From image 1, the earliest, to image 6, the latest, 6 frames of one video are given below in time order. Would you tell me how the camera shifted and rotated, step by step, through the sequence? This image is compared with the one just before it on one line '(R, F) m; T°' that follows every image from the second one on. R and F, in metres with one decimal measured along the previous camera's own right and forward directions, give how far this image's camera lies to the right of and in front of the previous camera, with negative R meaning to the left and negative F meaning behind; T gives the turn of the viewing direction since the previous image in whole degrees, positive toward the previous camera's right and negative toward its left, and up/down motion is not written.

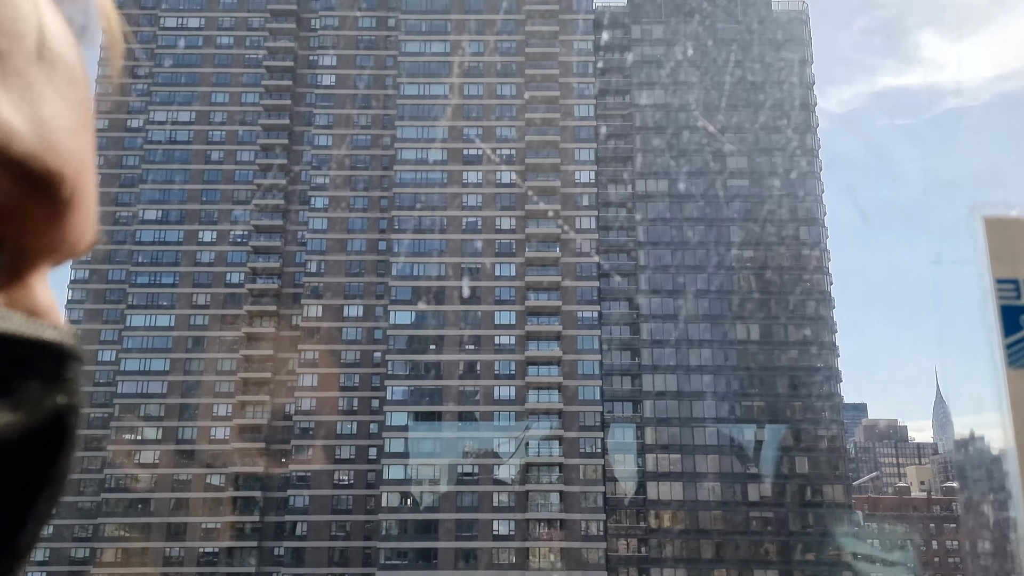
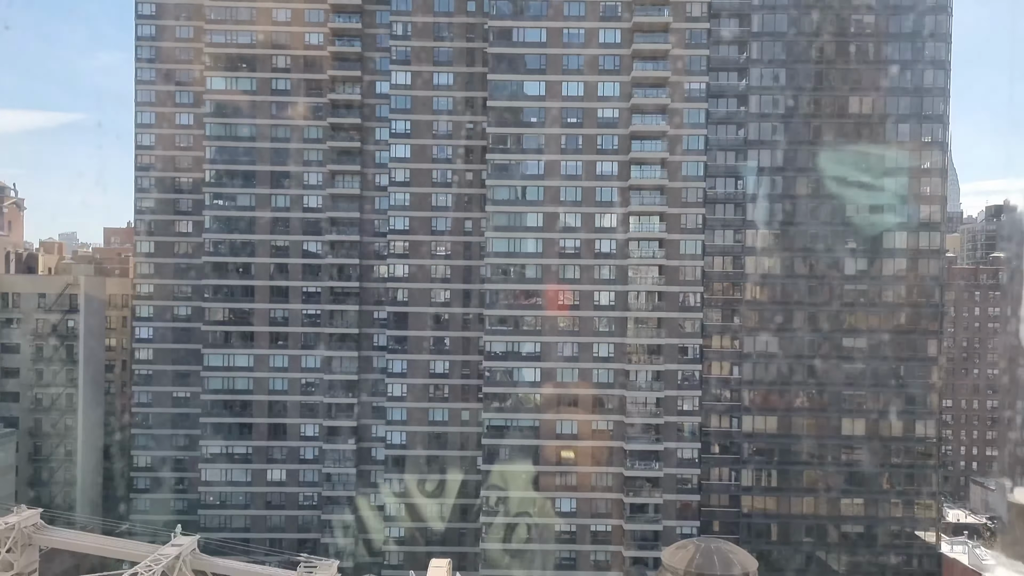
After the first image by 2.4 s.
(-1.7, +0.3) m; -1°
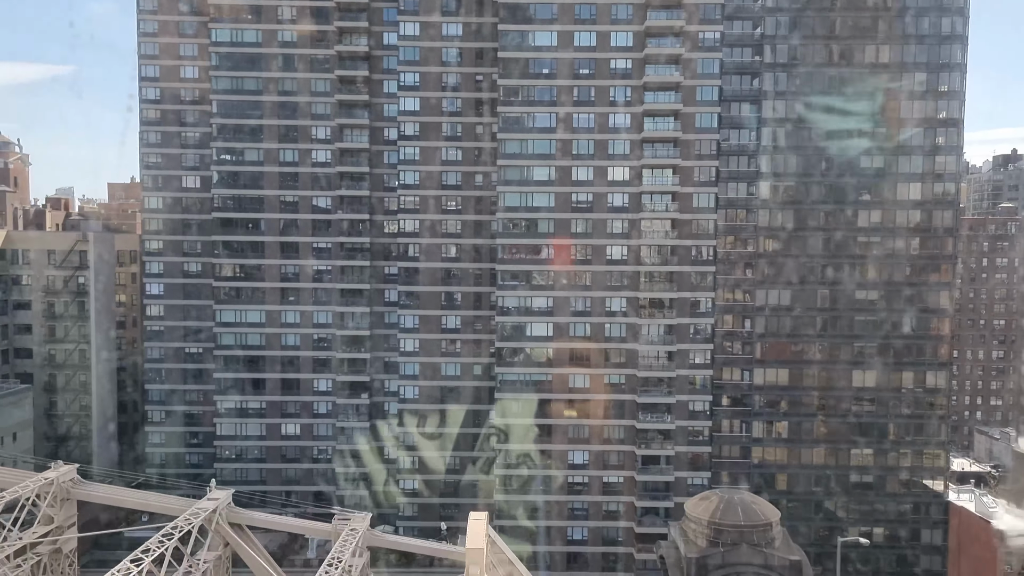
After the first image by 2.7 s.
(-0.2, 0.0) m; 0°
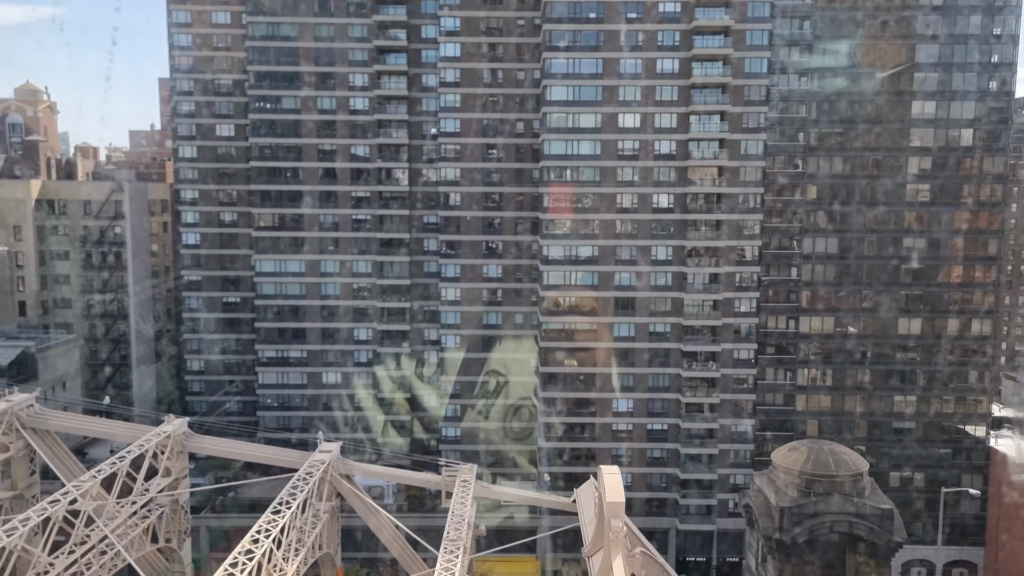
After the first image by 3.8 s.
(-0.8, 0.0) m; 0°
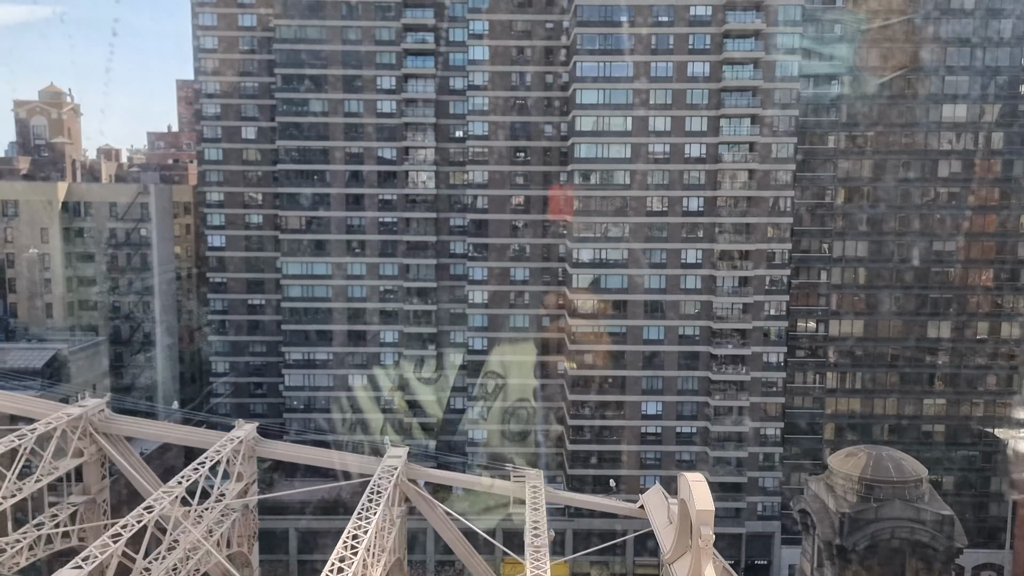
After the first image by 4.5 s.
(-0.5, 0.0) m; 0°
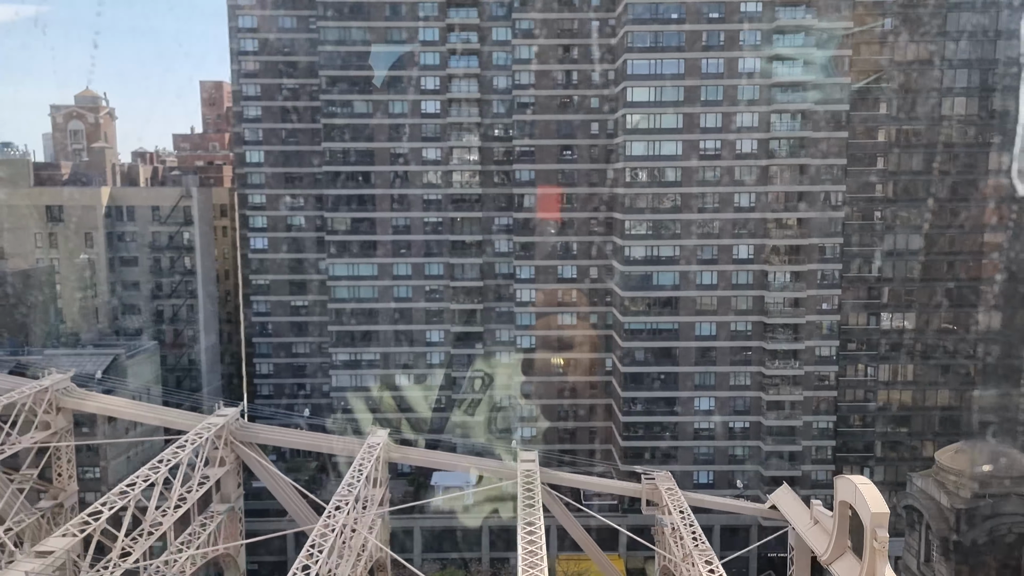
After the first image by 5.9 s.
(-1.0, -0.1) m; 0°
